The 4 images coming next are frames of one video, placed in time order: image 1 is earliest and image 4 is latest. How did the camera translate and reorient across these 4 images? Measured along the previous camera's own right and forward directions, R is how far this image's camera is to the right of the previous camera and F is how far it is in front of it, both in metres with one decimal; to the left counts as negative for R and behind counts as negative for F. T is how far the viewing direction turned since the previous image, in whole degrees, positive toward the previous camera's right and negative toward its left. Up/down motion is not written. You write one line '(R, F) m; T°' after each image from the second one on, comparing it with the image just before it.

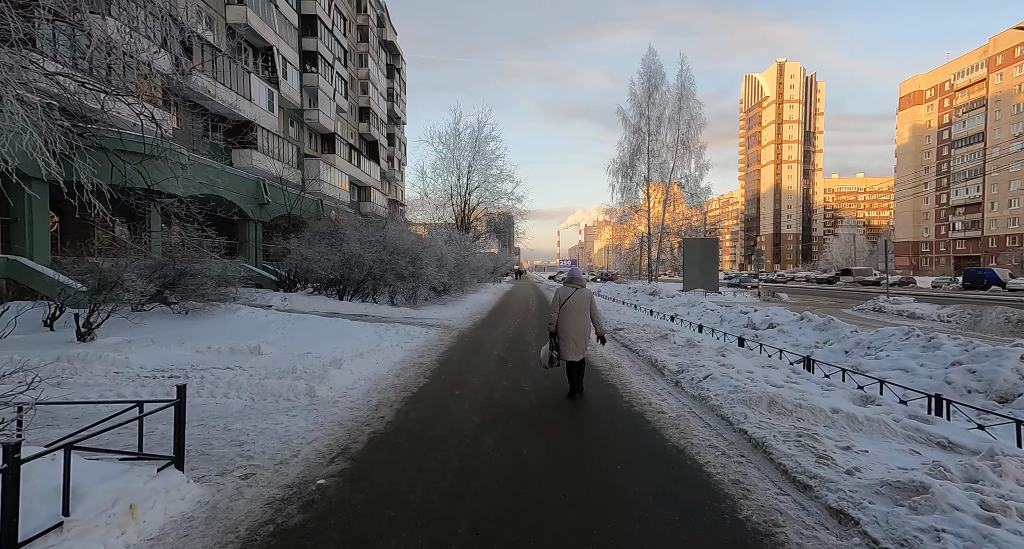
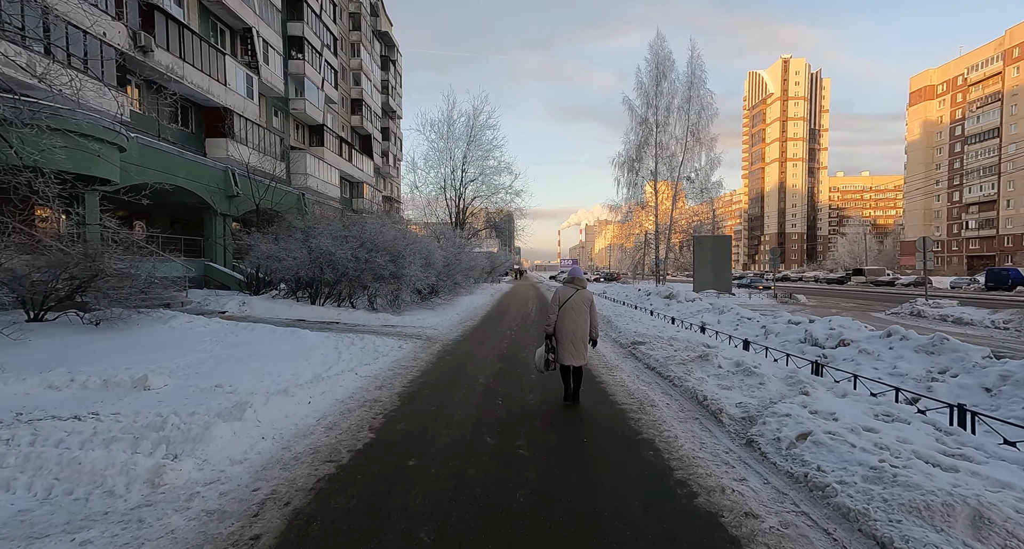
(+0.1, +2.4) m; 0°
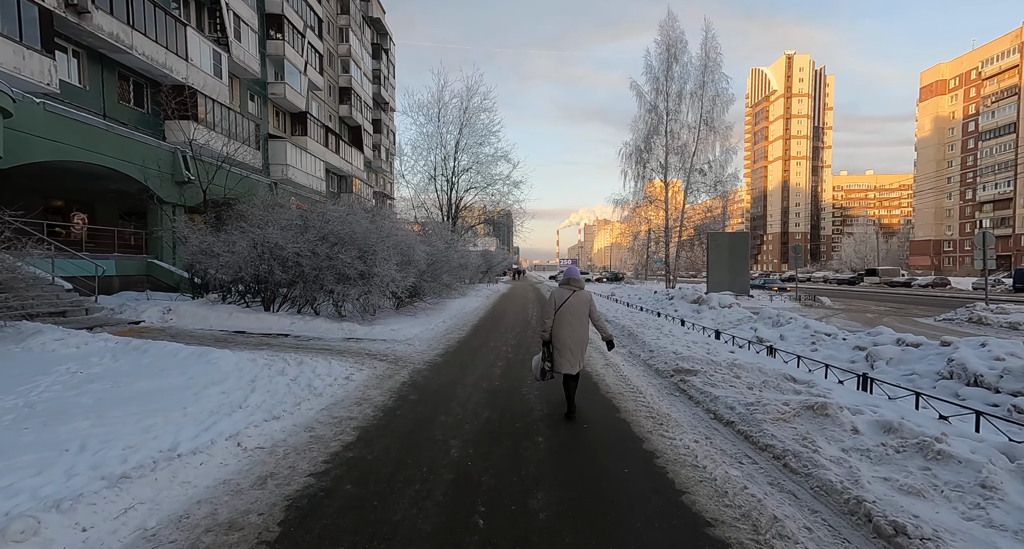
(0.0, +3.0) m; 0°
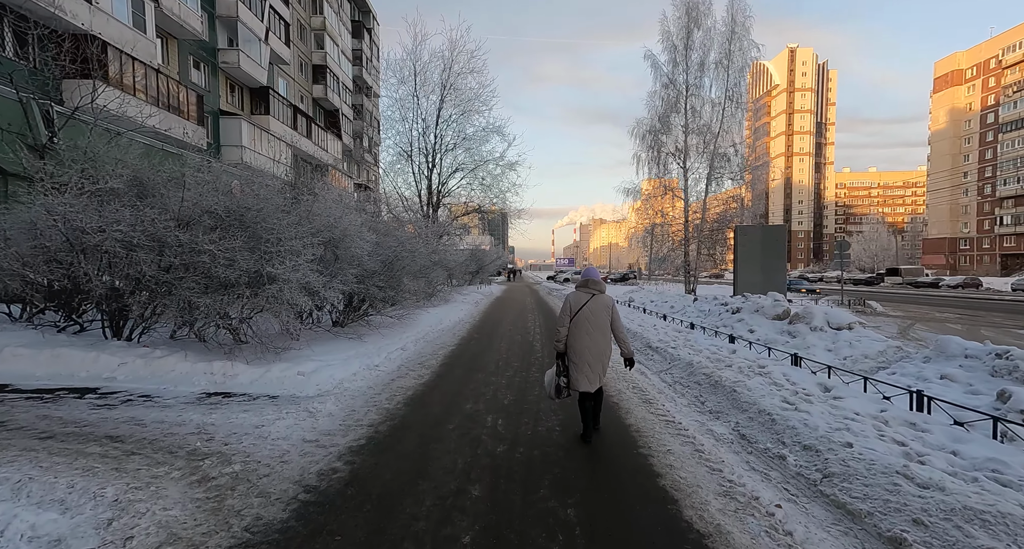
(0.0, +5.1) m; +1°
